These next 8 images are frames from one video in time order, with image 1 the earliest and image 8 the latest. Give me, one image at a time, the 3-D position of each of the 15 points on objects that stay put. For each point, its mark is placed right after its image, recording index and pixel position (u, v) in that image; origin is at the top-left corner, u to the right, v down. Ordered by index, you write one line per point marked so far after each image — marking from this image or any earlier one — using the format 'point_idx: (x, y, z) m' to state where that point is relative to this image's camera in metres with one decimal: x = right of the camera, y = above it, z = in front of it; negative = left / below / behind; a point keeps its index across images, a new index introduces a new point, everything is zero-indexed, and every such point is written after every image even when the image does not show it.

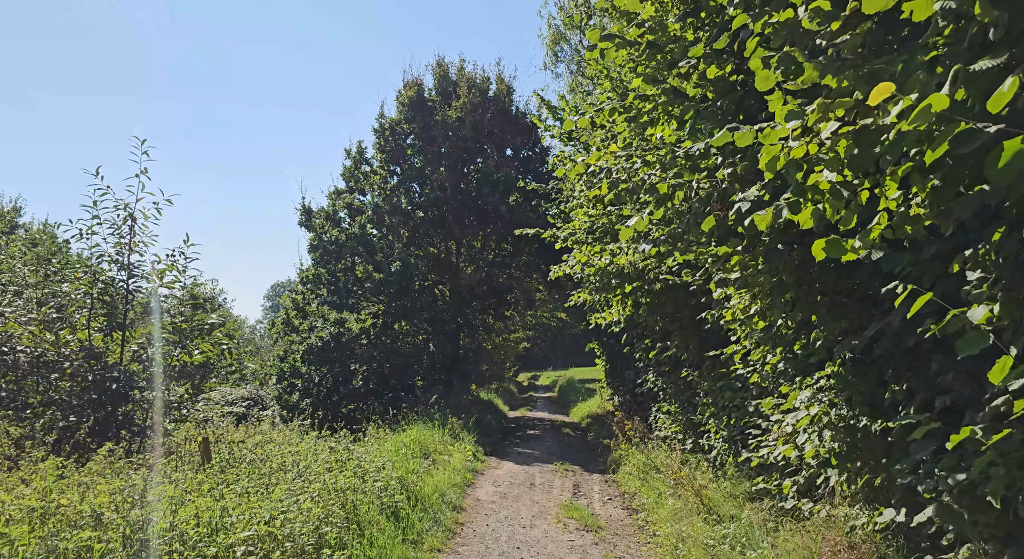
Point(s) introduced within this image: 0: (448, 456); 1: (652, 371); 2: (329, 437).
0: (-1.1, -2.9, +12.0) m
1: (+2.4, -1.6, +12.6) m
2: (-3.3, -3.0, +13.3) m
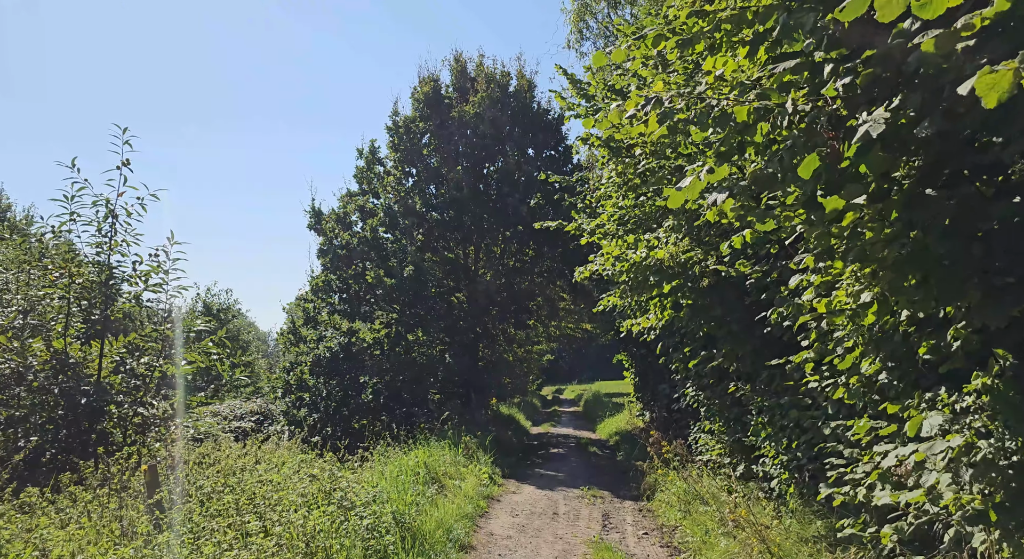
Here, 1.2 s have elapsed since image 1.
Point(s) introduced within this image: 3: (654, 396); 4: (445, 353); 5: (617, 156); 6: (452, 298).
0: (-0.8, -3.0, +10.6) m
1: (+2.7, -1.6, +11.1) m
2: (-3.0, -3.0, +12.0) m
3: (+3.0, -2.5, +15.1) m
4: (-1.8, -2.0, +19.6) m
5: (+1.3, +1.5, +8.8) m
6: (-1.6, -0.5, +19.8) m
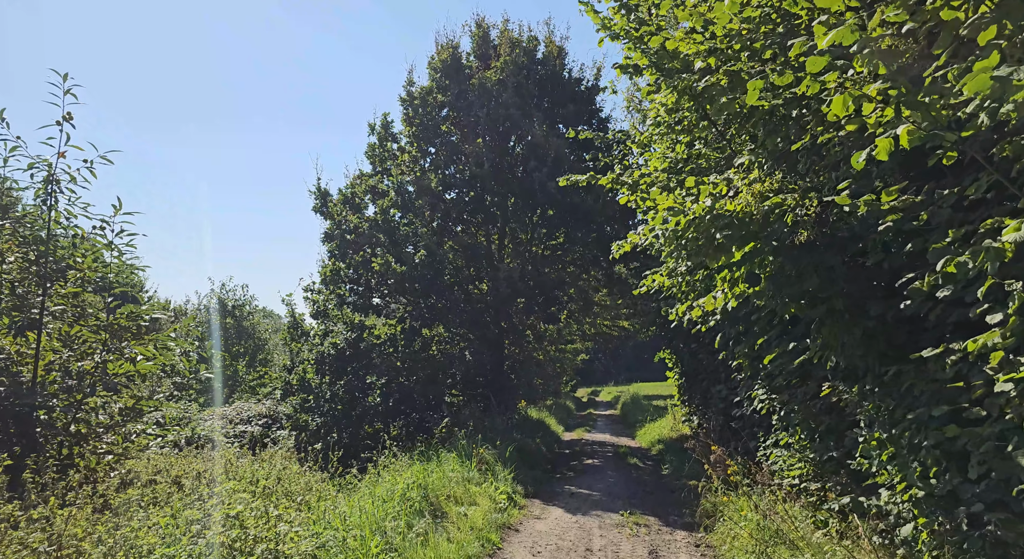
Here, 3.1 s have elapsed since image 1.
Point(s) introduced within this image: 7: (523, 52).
0: (-0.5, -2.7, +8.4) m
1: (+3.0, -1.3, +8.8) m
2: (-2.7, -2.8, +9.9) m
3: (+3.4, -2.1, +12.8) m
4: (-1.1, -1.7, +17.5) m
5: (+1.4, +1.8, +6.6) m
6: (-0.9, -0.2, +17.6) m
7: (+0.3, +5.8, +18.5) m
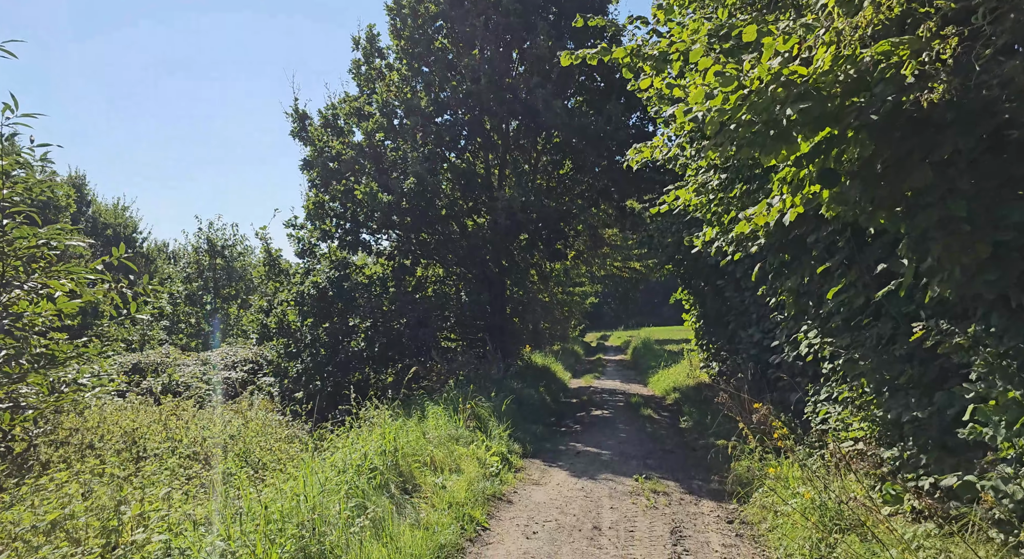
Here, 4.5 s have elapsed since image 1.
0: (-0.6, -1.9, +6.9) m
1: (+2.9, -0.4, +7.1) m
2: (-2.7, -1.9, +8.4) m
3: (+3.4, -1.0, +11.1) m
4: (-1.1, -0.3, +15.9) m
5: (+1.3, +2.5, +4.7) m
6: (-0.9, +1.2, +15.9) m
7: (+0.3, +7.3, +16.3) m
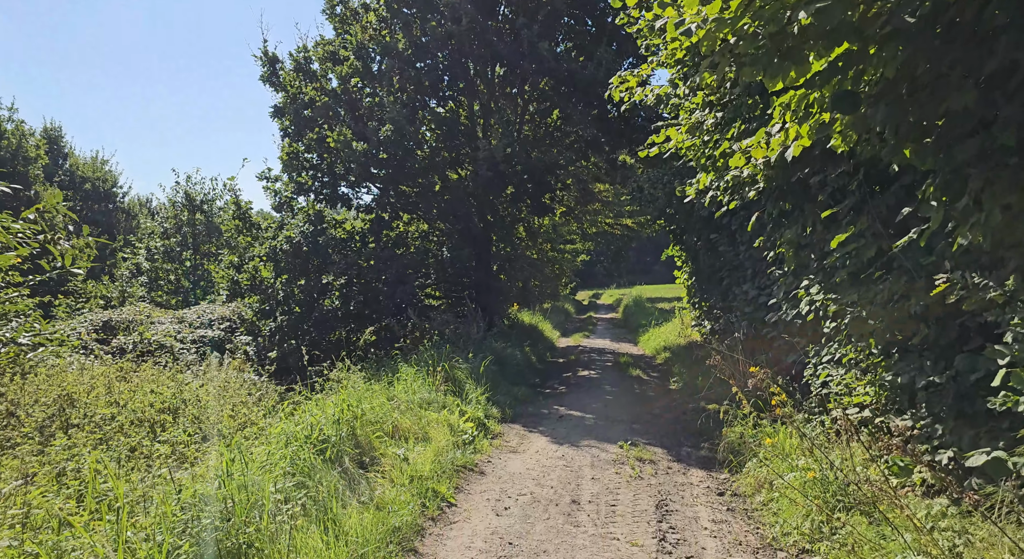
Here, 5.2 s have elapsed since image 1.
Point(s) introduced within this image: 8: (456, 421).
0: (-0.9, -1.4, +6.3) m
1: (+2.6, 0.0, +6.4) m
2: (-3.0, -1.3, +7.8) m
3: (+3.1, -0.4, +10.5) m
4: (-1.4, +0.7, +15.1) m
5: (+1.1, +2.8, +3.9) m
6: (-1.2, +2.2, +15.1) m
7: (0.0, +8.3, +15.2) m
8: (-0.6, -1.5, +7.5) m
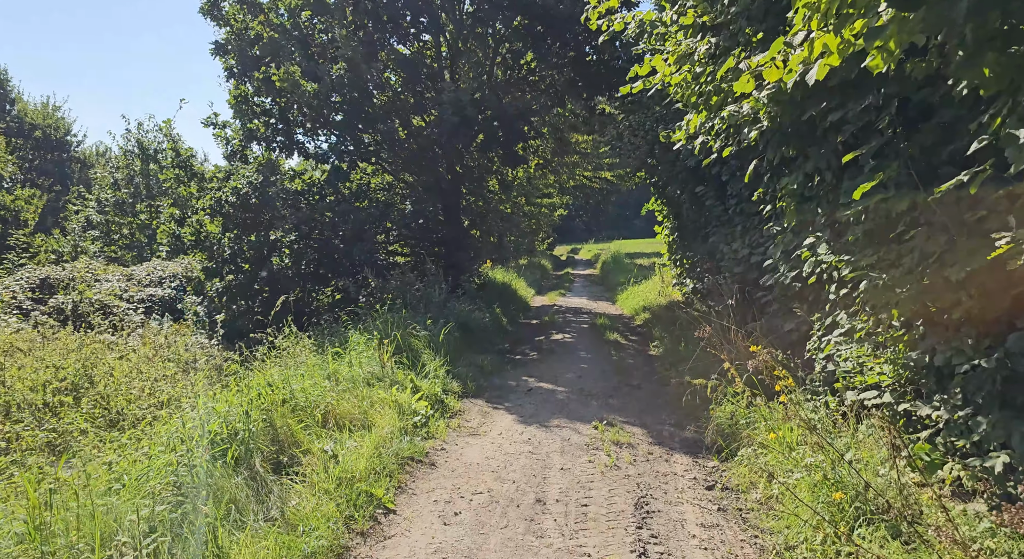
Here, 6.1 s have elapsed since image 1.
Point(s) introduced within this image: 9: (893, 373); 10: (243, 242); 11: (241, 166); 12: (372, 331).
0: (-1.2, -1.1, +5.3) m
1: (+2.3, +0.3, +5.5) m
2: (-3.4, -0.9, +6.7) m
3: (+2.7, +0.2, +9.6) m
4: (-2.0, +1.5, +14.0) m
5: (+0.8, +2.9, +2.7) m
6: (-1.8, +3.0, +13.9) m
7: (-0.6, +9.1, +13.6) m
8: (-1.0, -1.1, +6.6) m
9: (+2.5, -0.6, +4.7) m
10: (-4.6, +0.6, +12.5) m
11: (-4.9, +2.1, +13.2) m
12: (-1.6, -0.6, +8.4) m
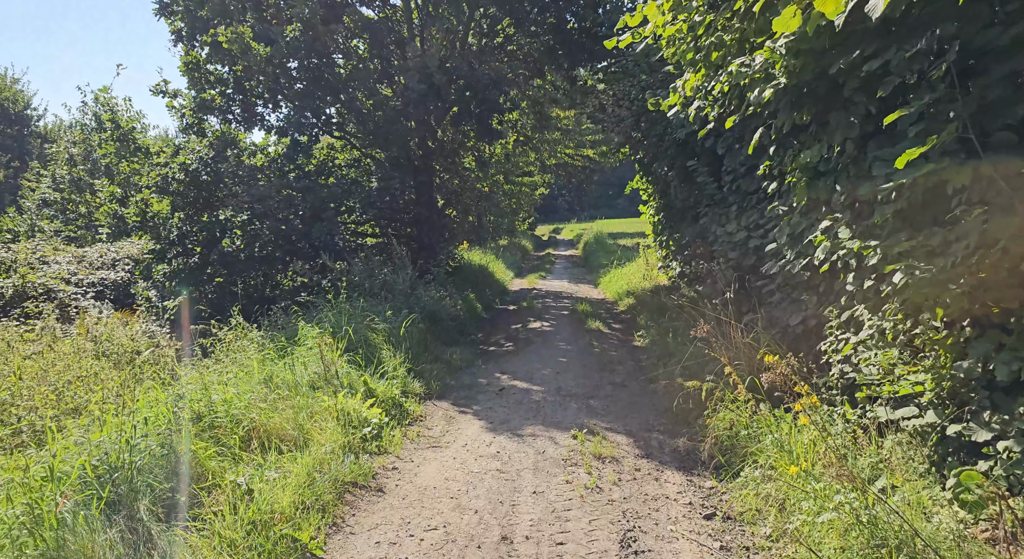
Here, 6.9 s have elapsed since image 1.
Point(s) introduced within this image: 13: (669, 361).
0: (-1.4, -1.1, +4.4) m
1: (+2.1, +0.4, +4.6) m
2: (-3.6, -0.8, +5.8) m
3: (+2.3, +0.4, +8.7) m
4: (-2.5, +1.8, +13.0) m
5: (+0.6, +2.9, +1.7) m
6: (-2.3, +3.3, +12.8) m
7: (-1.0, +9.4, +12.4) m
8: (-1.2, -1.0, +5.7) m
9: (+2.3, -0.6, +3.9) m
10: (-5.0, +0.9, +11.4) m
11: (-5.4, +2.3, +12.1) m
12: (-1.9, -0.4, +7.5) m
13: (+1.6, -0.8, +7.4) m
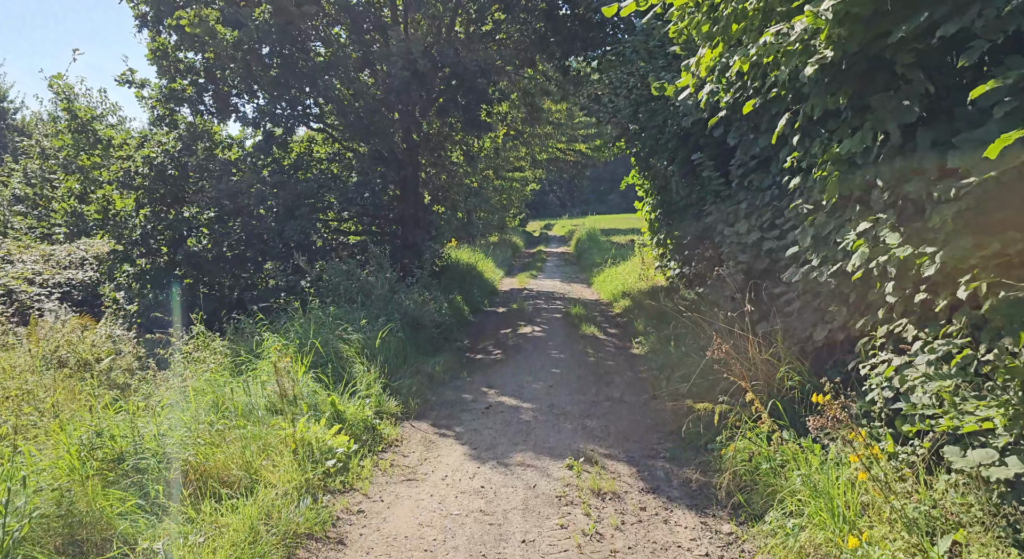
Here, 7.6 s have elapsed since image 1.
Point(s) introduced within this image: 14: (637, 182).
0: (-1.5, -1.1, +3.7) m
1: (+2.0, +0.3, +3.9) m
2: (-3.7, -0.9, +5.0) m
3: (+2.2, +0.4, +8.0) m
4: (-2.7, +1.8, +12.2) m
5: (+0.6, +2.8, +1.0) m
6: (-2.4, +3.3, +12.1) m
7: (-1.2, +9.4, +11.6) m
8: (-1.3, -1.1, +4.9) m
9: (+2.2, -0.6, +3.2) m
10: (-5.2, +0.9, +10.6) m
11: (-5.5, +2.3, +11.3) m
12: (-2.0, -0.5, +6.7) m
13: (+1.5, -0.9, +6.7) m
14: (+2.0, +1.5, +11.3) m
